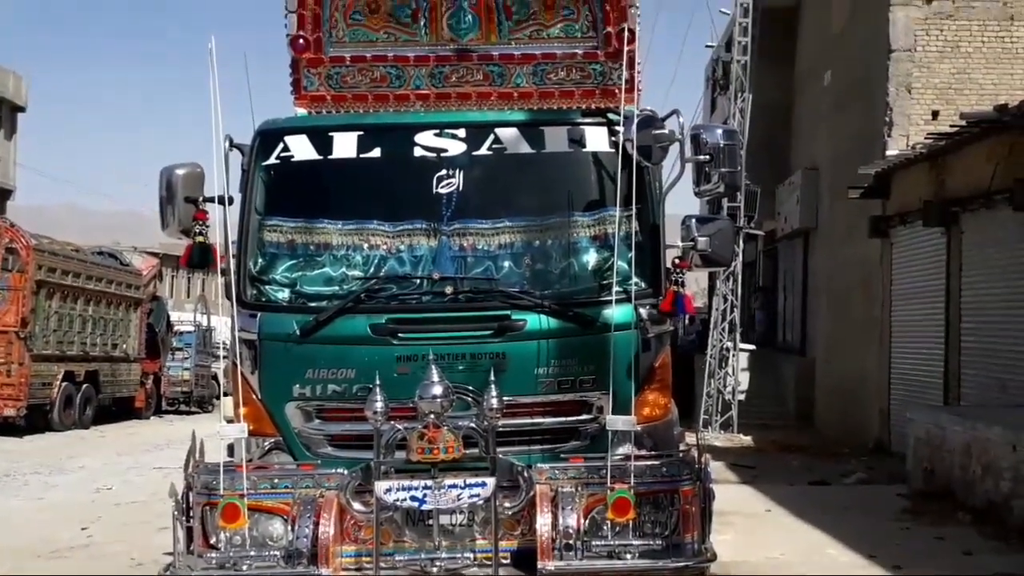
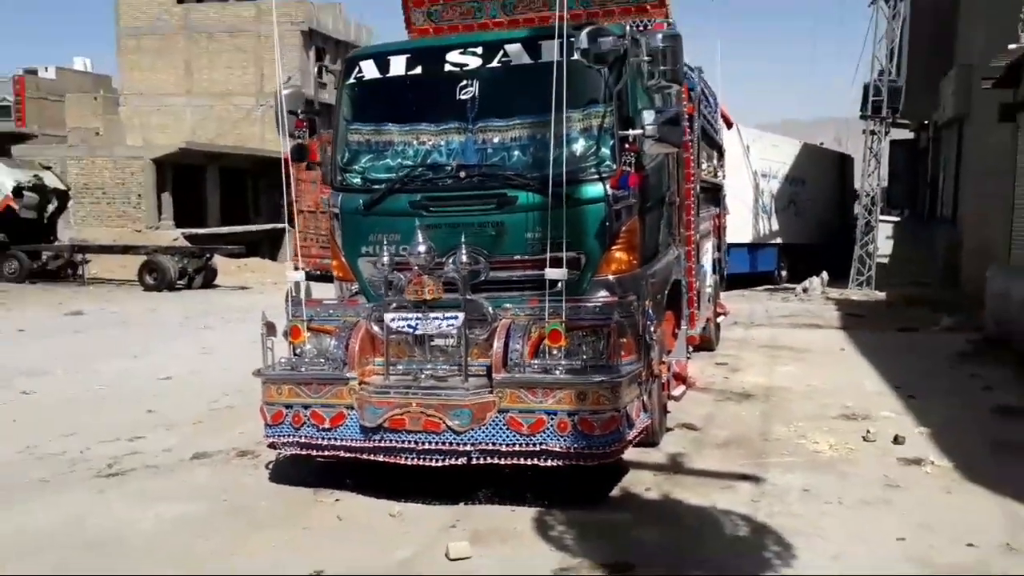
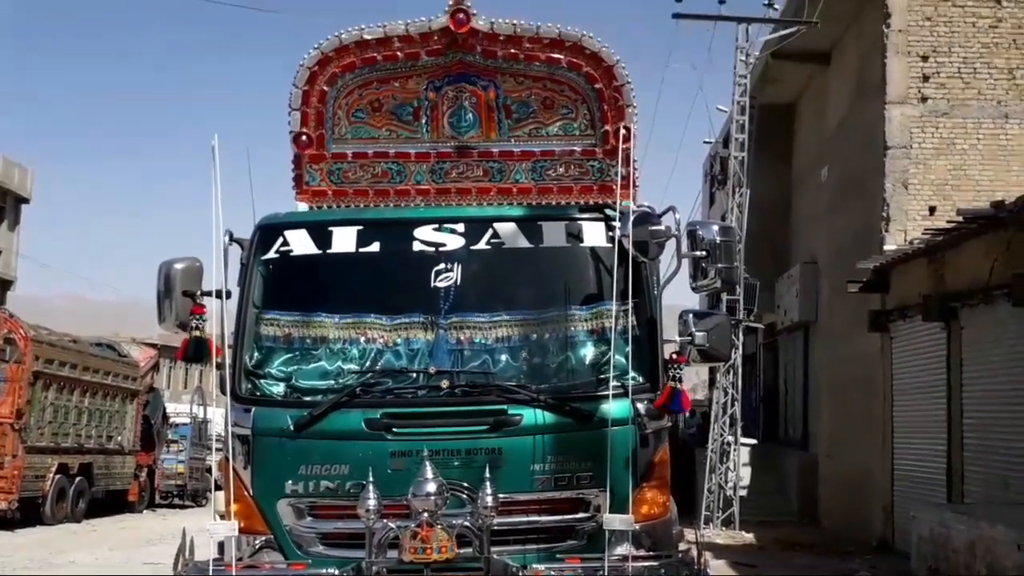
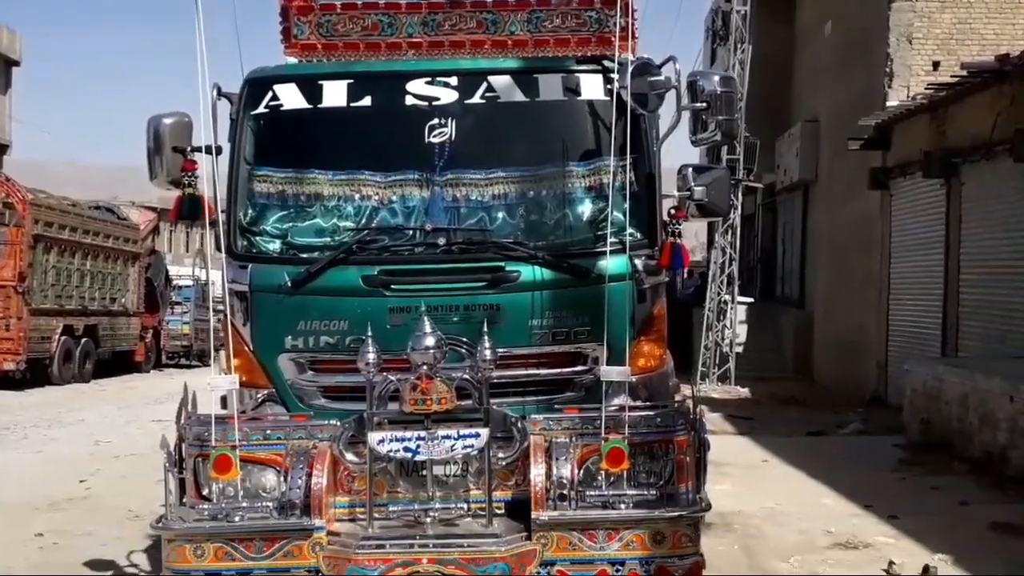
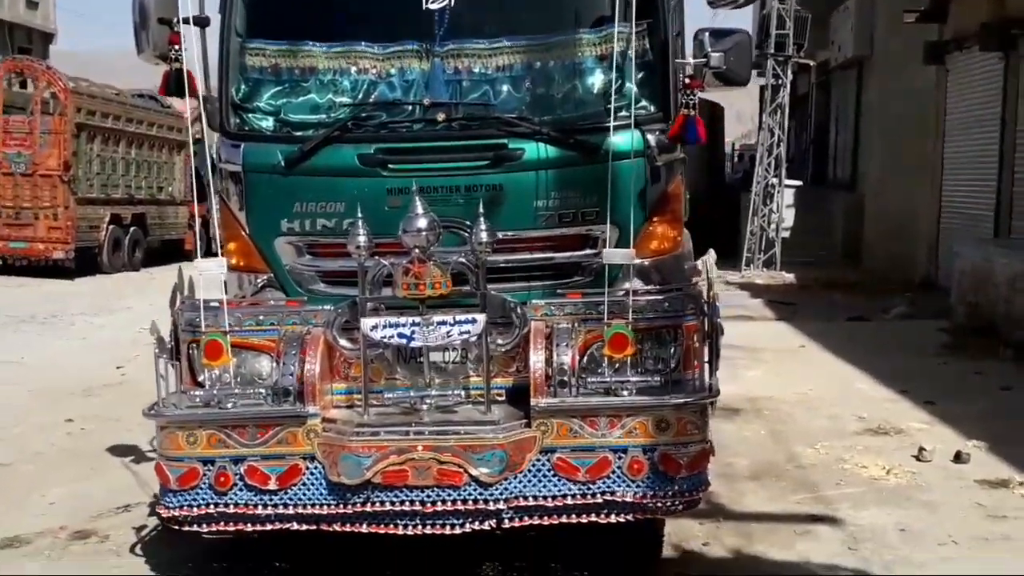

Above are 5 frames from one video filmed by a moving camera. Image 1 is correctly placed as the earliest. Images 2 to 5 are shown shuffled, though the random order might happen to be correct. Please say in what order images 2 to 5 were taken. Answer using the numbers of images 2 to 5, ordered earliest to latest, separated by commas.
3, 4, 5, 2
